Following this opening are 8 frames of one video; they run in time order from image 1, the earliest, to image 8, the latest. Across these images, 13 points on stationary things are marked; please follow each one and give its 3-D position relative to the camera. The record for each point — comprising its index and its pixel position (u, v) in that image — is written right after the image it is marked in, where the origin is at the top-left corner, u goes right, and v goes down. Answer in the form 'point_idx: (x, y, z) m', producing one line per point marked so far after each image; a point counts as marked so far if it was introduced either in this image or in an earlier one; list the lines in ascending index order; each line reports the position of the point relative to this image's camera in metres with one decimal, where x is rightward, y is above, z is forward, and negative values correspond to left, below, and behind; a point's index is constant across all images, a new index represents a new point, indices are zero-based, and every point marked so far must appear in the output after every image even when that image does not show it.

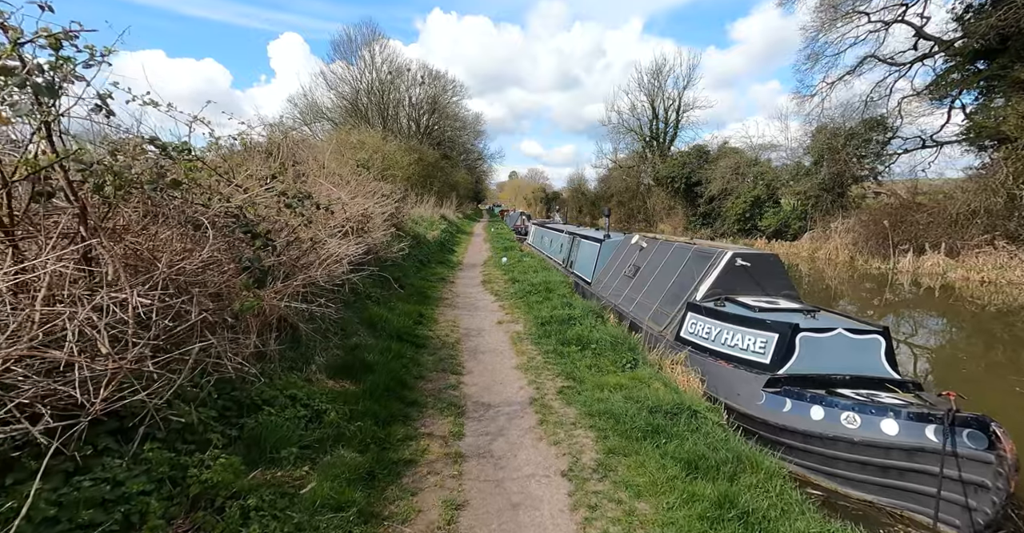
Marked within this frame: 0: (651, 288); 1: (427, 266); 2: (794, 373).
0: (+2.3, -0.4, +8.2) m
1: (-2.0, -0.1, +11.8) m
2: (+2.5, -1.0, +4.6) m
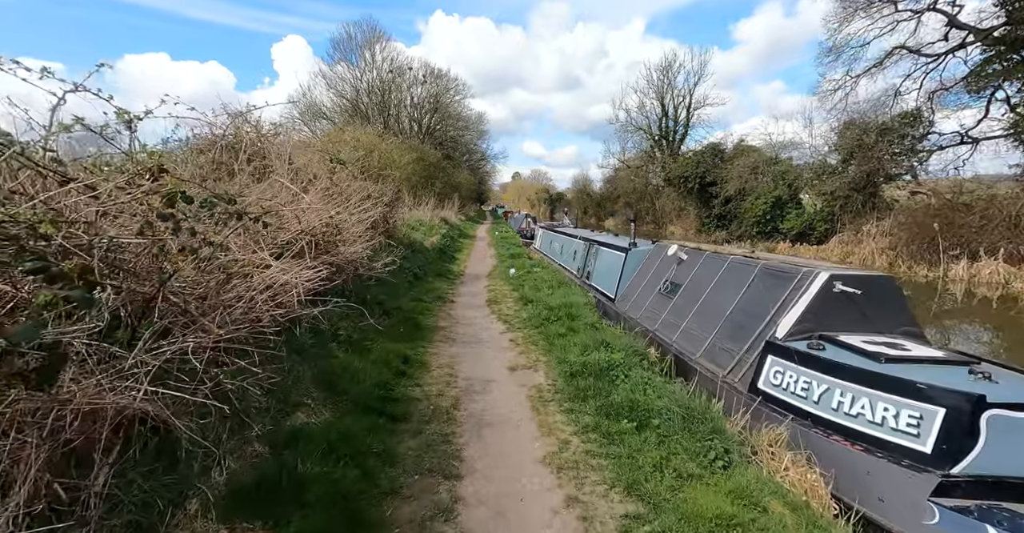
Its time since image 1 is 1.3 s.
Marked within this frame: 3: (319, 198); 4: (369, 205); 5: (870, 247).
0: (+2.4, -0.6, +6.5) m
1: (-1.8, -0.3, +10.2) m
2: (+2.7, -1.2, +2.9) m
3: (-2.3, +0.8, +5.9) m
4: (-2.4, +1.0, +8.5) m
5: (+13.7, +0.8, +19.6) m
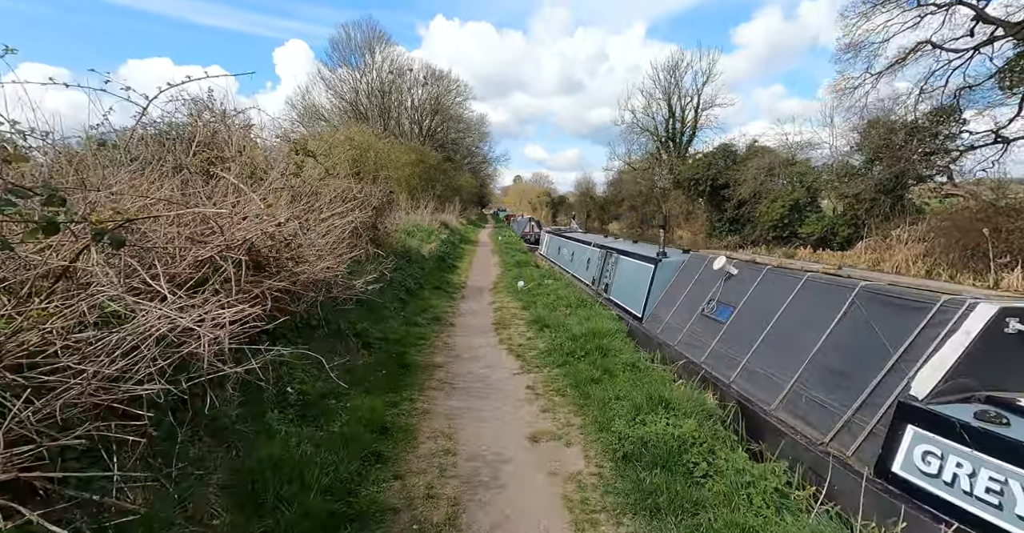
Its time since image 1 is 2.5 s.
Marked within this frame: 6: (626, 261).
0: (+2.6, -0.8, +5.1) m
1: (-1.6, -0.5, +8.8) m
2: (+2.8, -1.4, +1.5) m
3: (-2.1, +0.6, +4.5) m
4: (-2.3, +0.8, +7.1) m
5: (+13.9, +0.5, +18.2) m
6: (+2.3, +0.1, +10.3) m
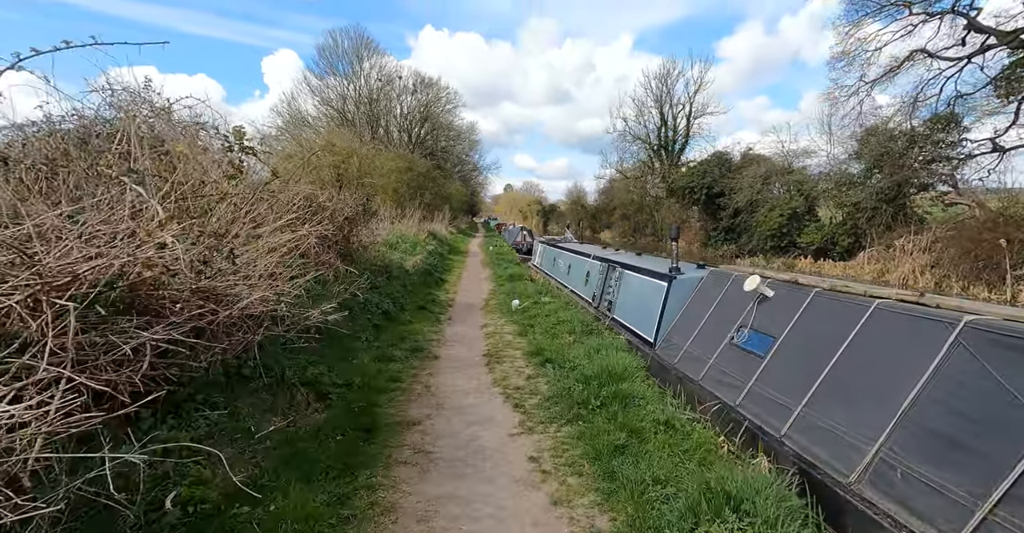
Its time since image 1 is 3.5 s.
0: (+2.6, -1.0, +4.0) m
1: (-1.7, -0.8, +7.6) m
2: (+2.9, -1.5, +0.4) m
3: (-2.1, +0.4, +3.4) m
4: (-2.3, +0.5, +5.9) m
5: (+13.6, +0.1, +17.3) m
6: (+2.2, -0.2, +9.3) m
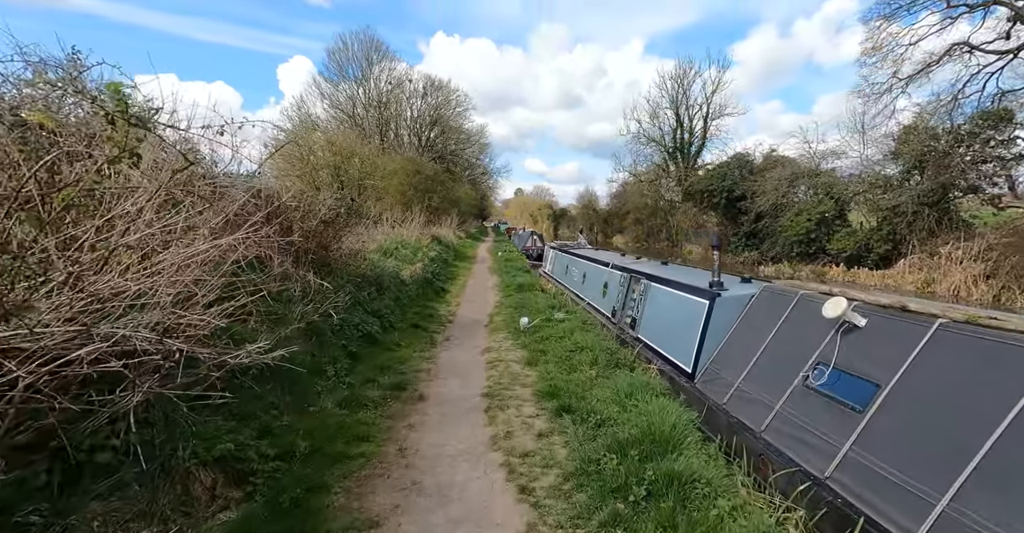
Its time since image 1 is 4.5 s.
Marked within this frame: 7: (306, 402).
0: (+2.6, -1.2, +2.7) m
1: (-1.6, -1.0, +6.3) m
2: (+2.8, -1.6, -1.0) m
3: (-2.1, +0.3, +2.1) m
4: (-2.3, +0.4, +4.7) m
5: (+13.9, -0.2, +15.8) m
6: (+2.3, -0.4, +7.9) m
7: (-1.7, -1.1, +4.2) m
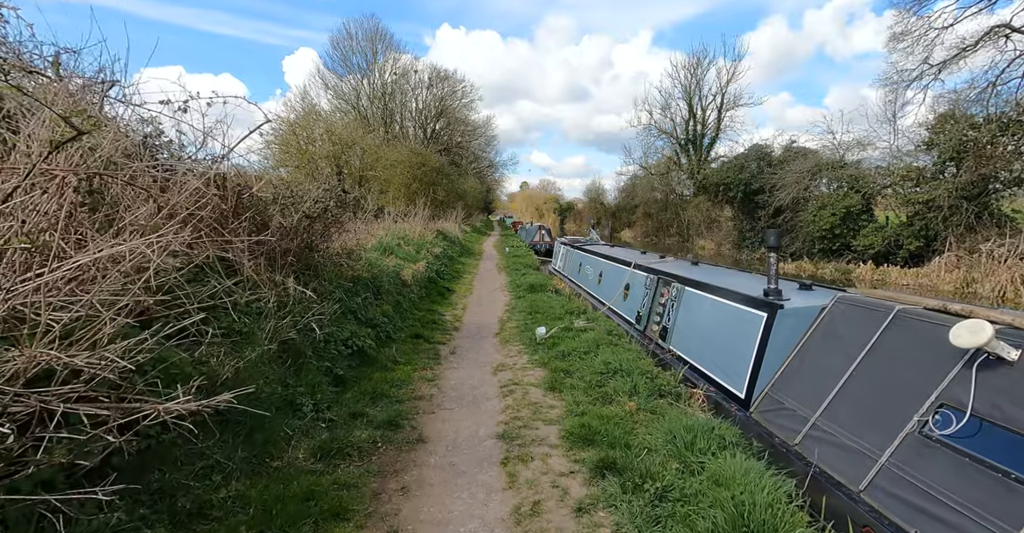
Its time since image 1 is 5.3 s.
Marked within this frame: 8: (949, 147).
0: (+2.7, -1.3, +1.6) m
1: (-1.4, -1.0, +5.3) m
2: (+2.9, -1.8, -2.0) m
3: (-2.0, +0.2, +1.1) m
4: (-2.1, +0.3, +3.7) m
5: (+14.2, -0.2, +14.6) m
6: (+2.5, -0.4, +6.9) m
7: (-1.5, -1.2, +3.2) m
8: (+16.1, +4.5, +19.0) m
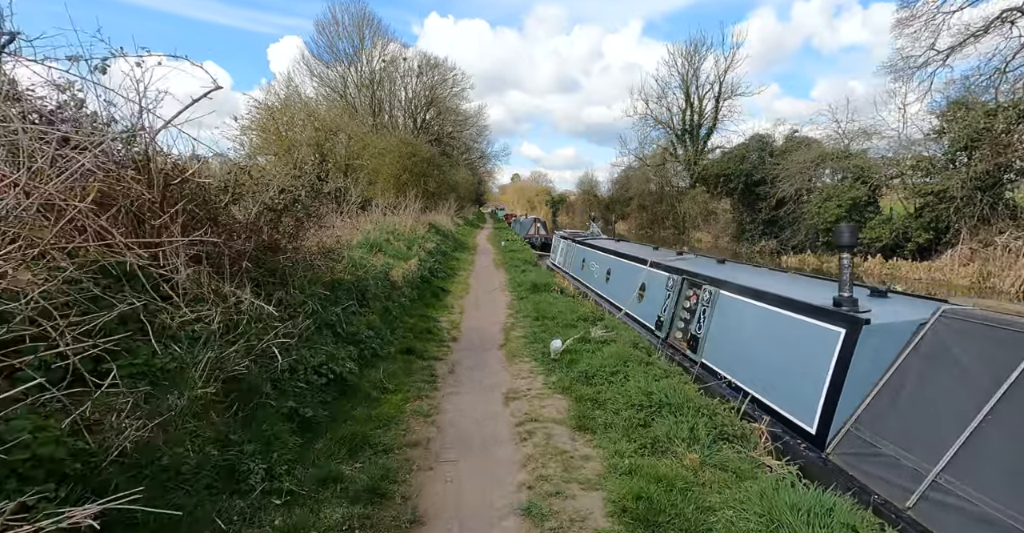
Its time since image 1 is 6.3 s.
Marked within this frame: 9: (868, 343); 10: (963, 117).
0: (+2.9, -1.3, +0.6) m
1: (-1.3, -1.1, +4.2) m
2: (+3.2, -1.9, -3.0) m
3: (-1.8, +0.1, 0.0) m
4: (-1.9, +0.2, +2.5) m
5: (+14.1, -0.1, +13.8) m
6: (+2.6, -0.4, +5.8) m
7: (-1.3, -1.3, +2.1) m
8: (+16.0, +4.7, +18.1) m
9: (+2.8, -0.6, +4.0) m
10: (+16.0, +5.3, +17.9) m
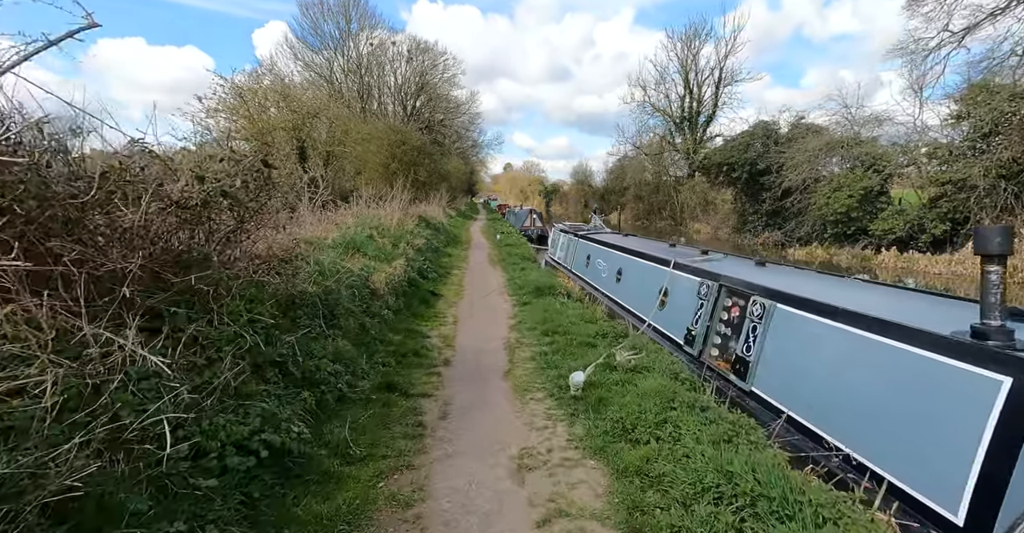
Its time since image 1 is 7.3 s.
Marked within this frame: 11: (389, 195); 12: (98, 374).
0: (+3.1, -1.5, -0.6) m
1: (-1.2, -1.2, +2.9) m
2: (+3.4, -2.2, -4.3) m
3: (-1.6, -0.2, -1.4) m
4: (-1.8, +0.1, +1.2) m
5: (+14.1, 0.0, +12.6) m
6: (+2.7, -0.5, +4.6) m
7: (-1.2, -1.4, +0.7) m
8: (+15.9, +4.9, +16.9) m
9: (+2.9, -0.7, +2.7) m
10: (+15.9, +5.5, +16.7) m
11: (-4.7, +2.7, +19.3) m
12: (-1.9, -0.5, +2.3) m
